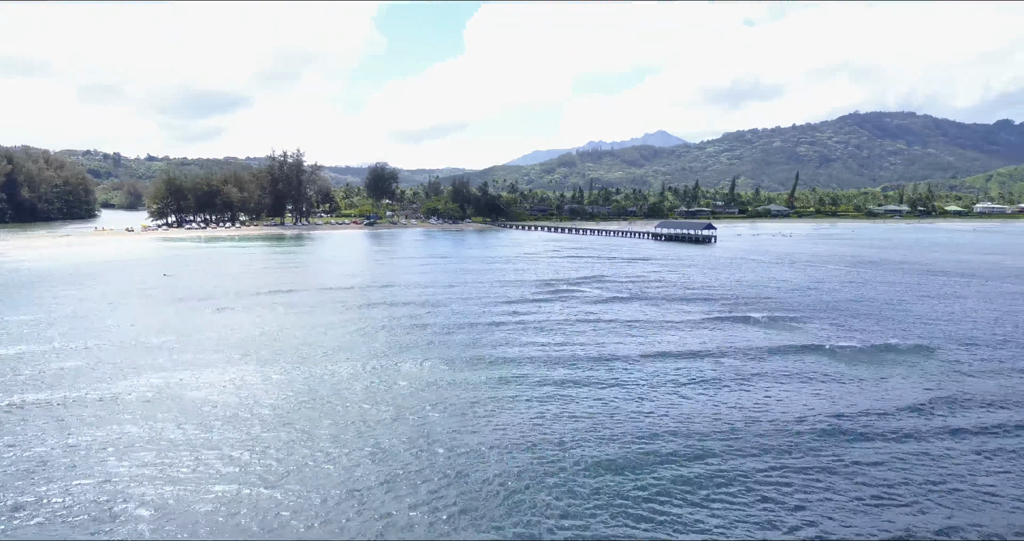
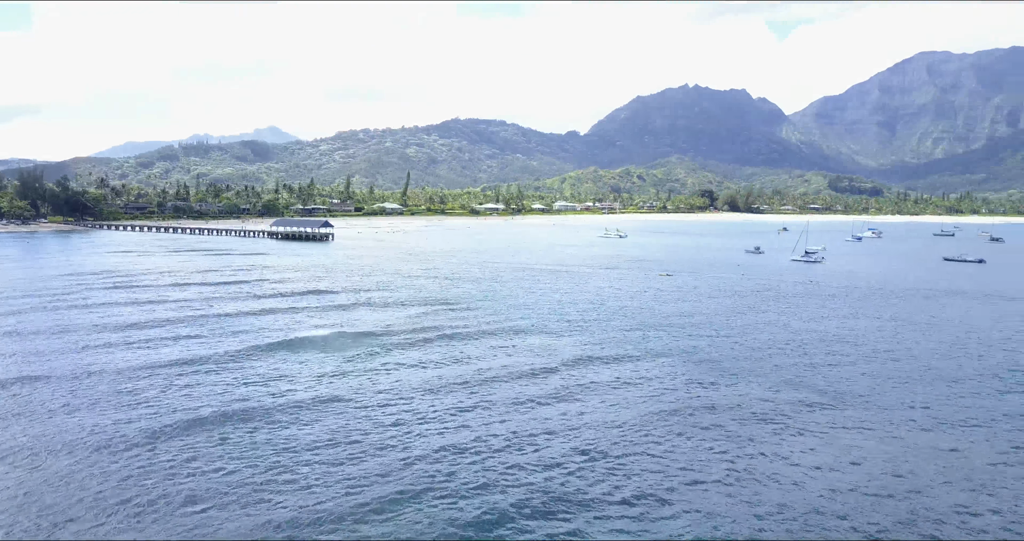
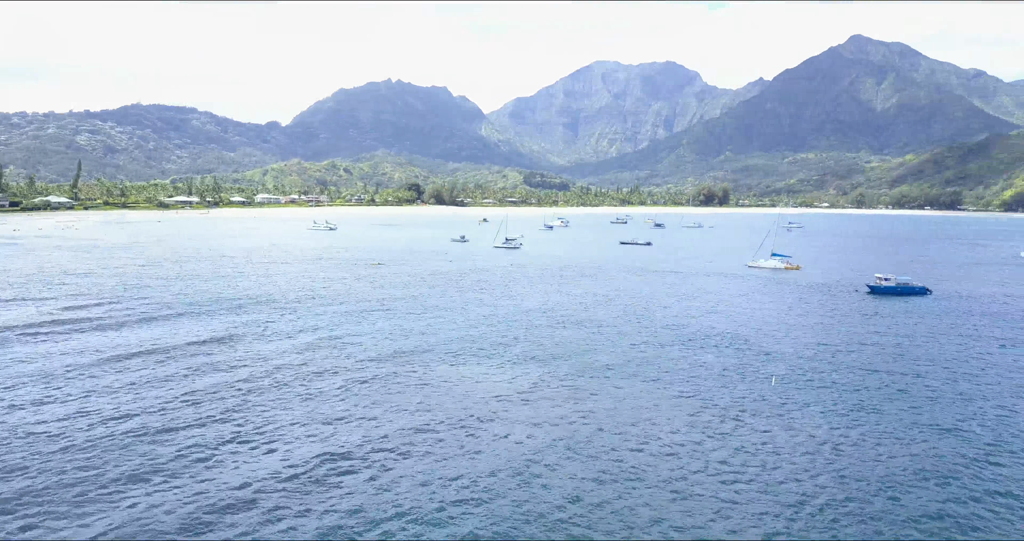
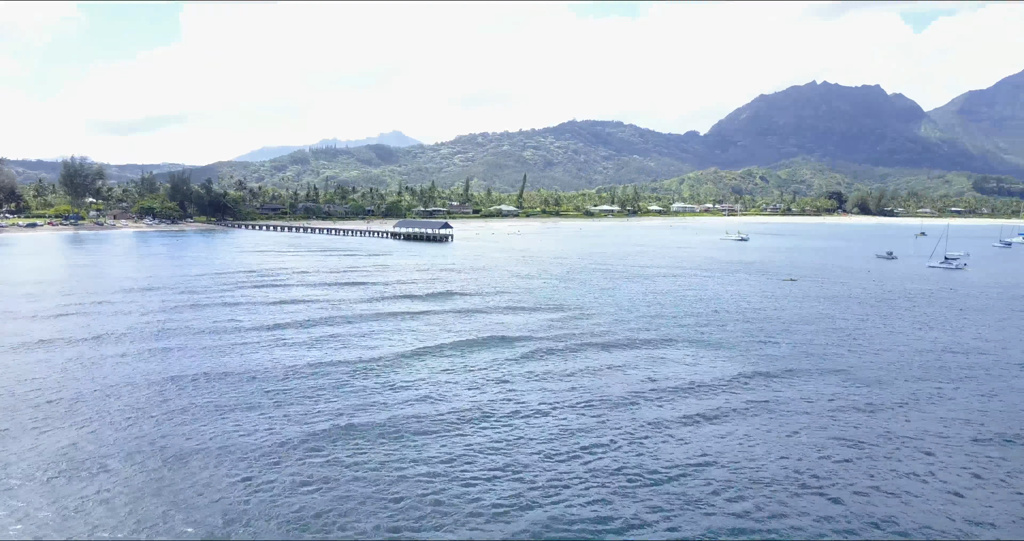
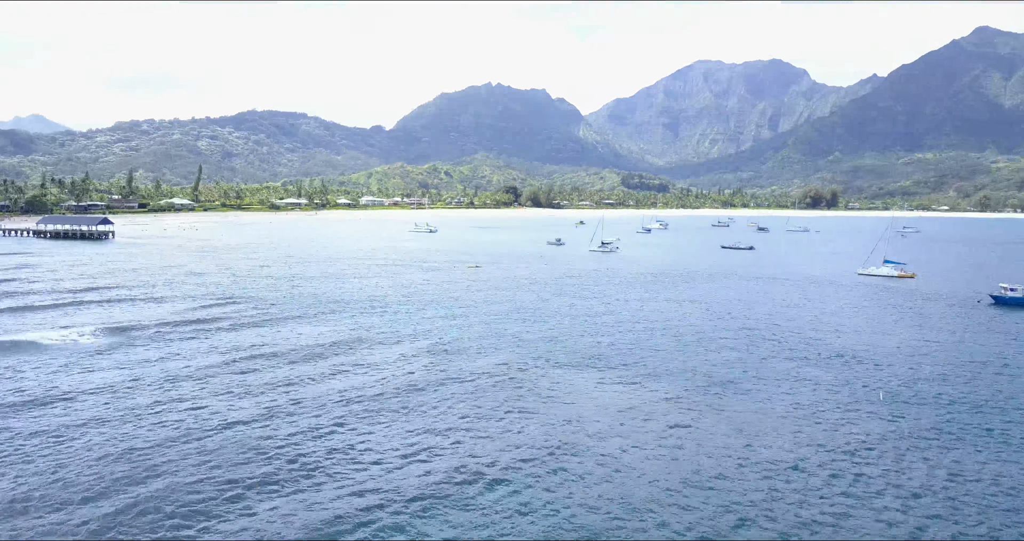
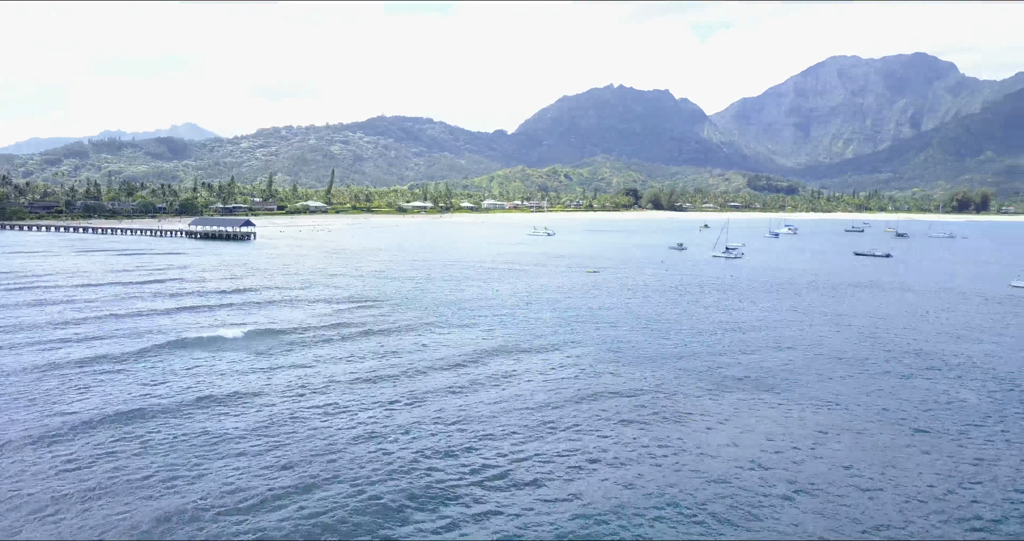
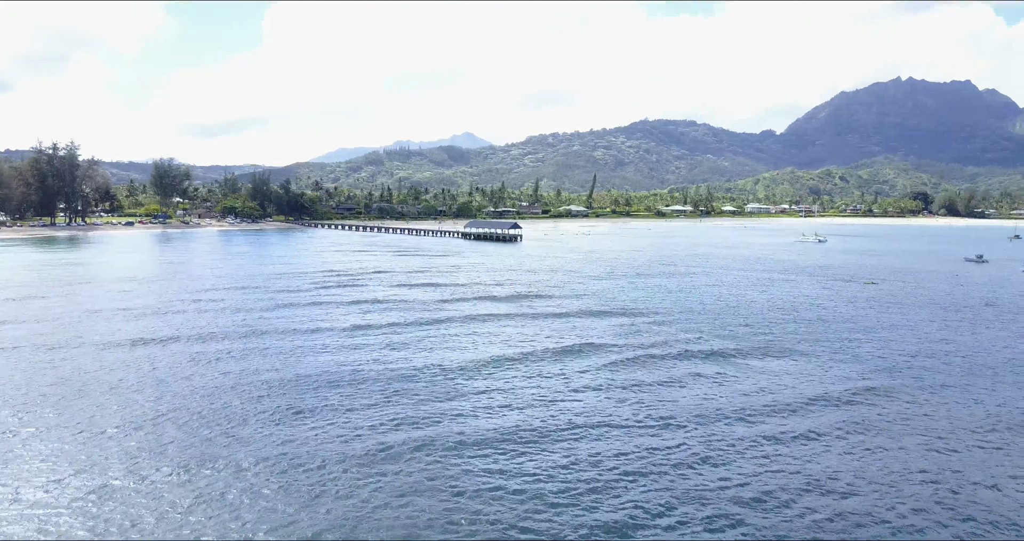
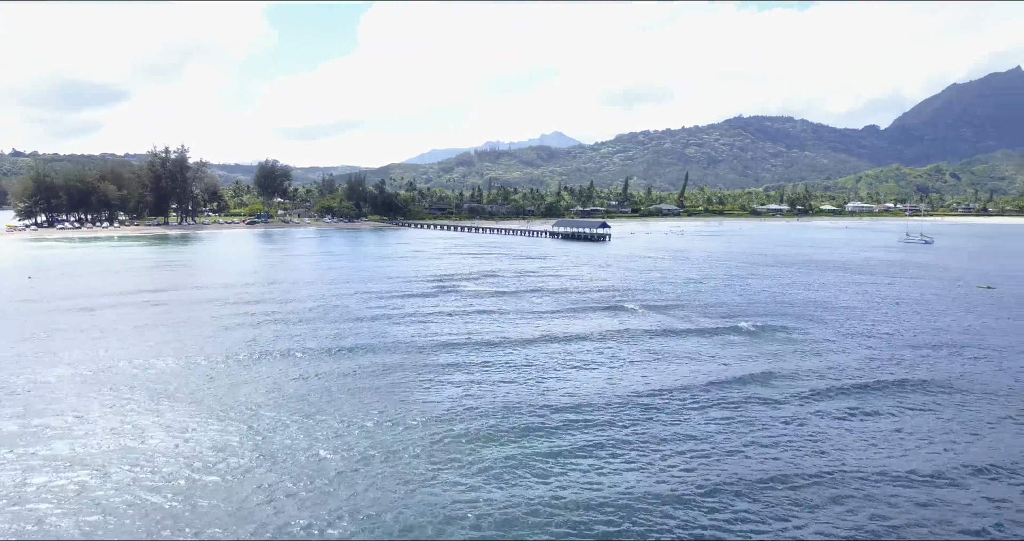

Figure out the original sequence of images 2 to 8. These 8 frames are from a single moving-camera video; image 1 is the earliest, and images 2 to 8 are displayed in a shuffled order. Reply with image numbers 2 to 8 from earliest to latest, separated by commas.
8, 7, 4, 2, 6, 5, 3
